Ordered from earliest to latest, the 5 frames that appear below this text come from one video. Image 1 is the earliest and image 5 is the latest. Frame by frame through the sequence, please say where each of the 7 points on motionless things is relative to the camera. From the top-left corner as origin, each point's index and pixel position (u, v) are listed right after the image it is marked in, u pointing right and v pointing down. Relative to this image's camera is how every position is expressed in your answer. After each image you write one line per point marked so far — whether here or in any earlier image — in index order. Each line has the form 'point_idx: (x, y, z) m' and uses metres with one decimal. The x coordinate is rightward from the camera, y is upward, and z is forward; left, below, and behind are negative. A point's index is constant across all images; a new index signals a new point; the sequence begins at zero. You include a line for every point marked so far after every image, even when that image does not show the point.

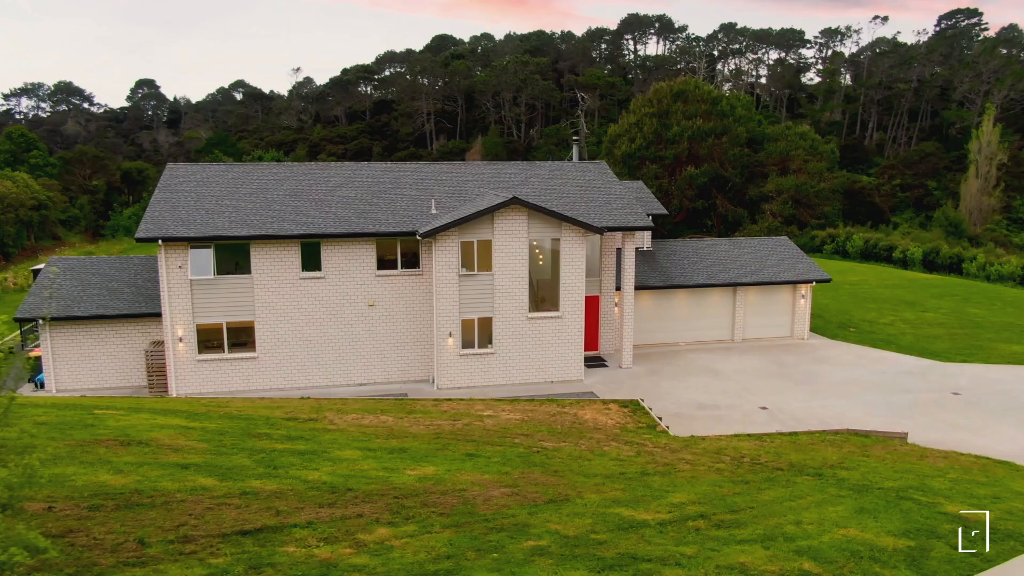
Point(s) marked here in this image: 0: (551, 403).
0: (+0.8, -2.7, +18.3) m
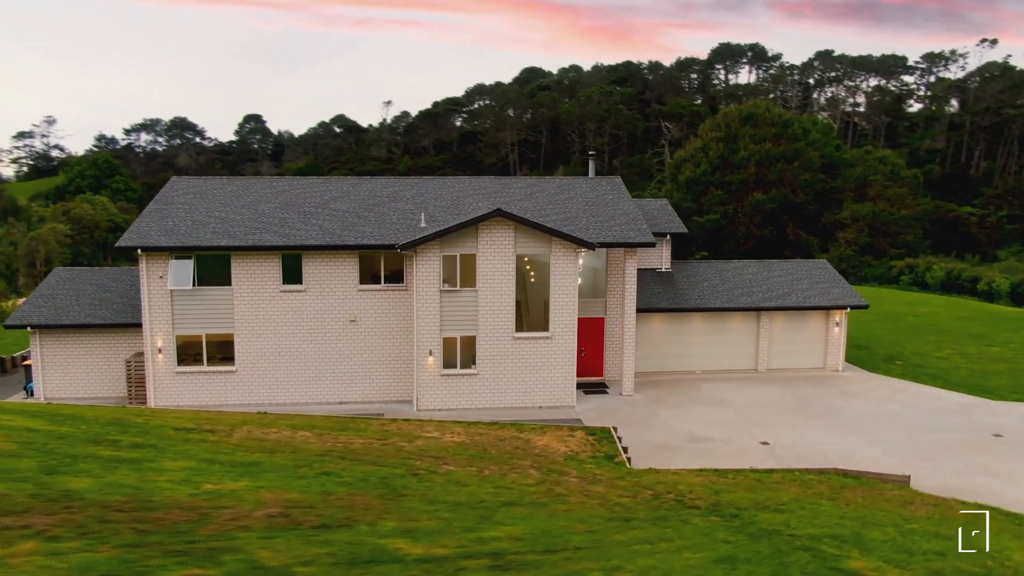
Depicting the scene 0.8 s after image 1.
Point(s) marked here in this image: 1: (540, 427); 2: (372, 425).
0: (-0.1, -3.0, +16.9) m
1: (+0.6, -3.0, +17.3) m
2: (-2.9, -2.8, +16.3) m
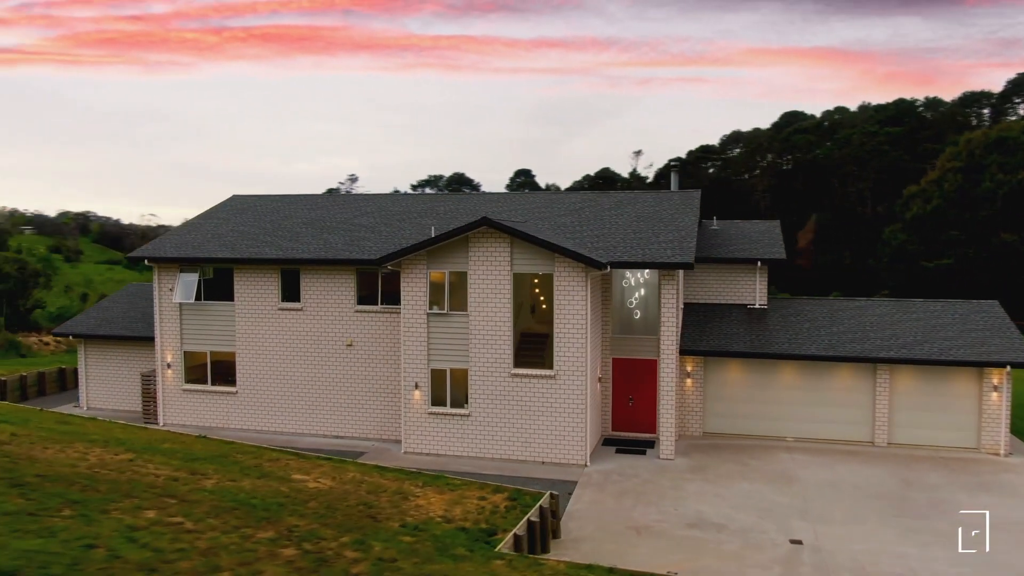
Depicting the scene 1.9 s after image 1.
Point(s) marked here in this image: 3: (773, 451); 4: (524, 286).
0: (-1.7, -3.2, +13.4) m
1: (-0.9, -3.3, +13.6) m
2: (-4.5, -3.0, +13.8) m
3: (+6.0, -3.8, +18.6) m
4: (+0.4, 0.0, +17.6) m
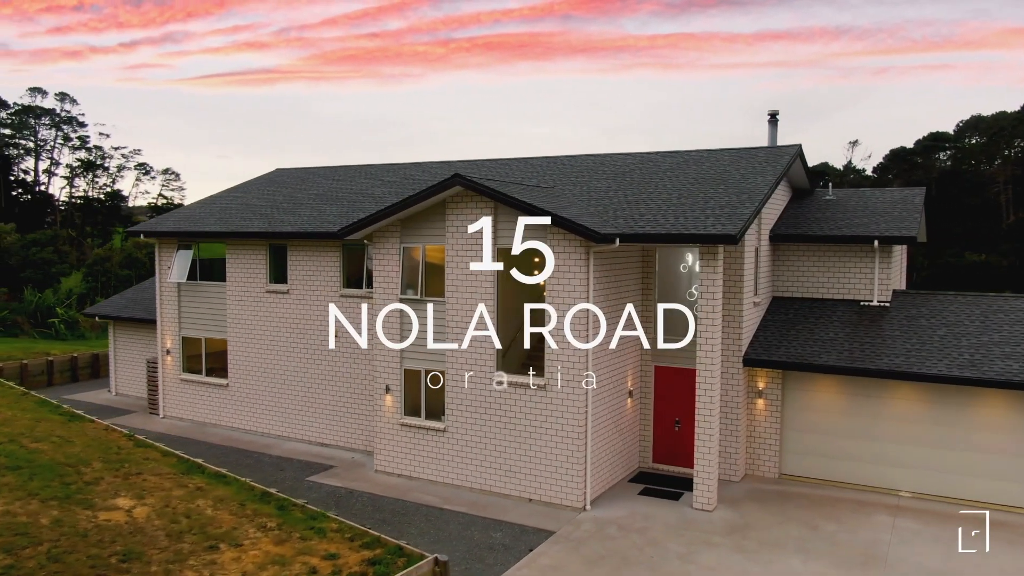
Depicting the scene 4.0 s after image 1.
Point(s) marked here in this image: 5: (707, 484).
0: (-3.0, -2.8, +9.8) m
1: (-2.2, -2.9, +9.8) m
2: (-5.6, -2.5, +10.9) m
3: (+5.7, -3.5, +12.8) m
4: (+0.2, +0.3, +13.4) m
5: (+3.1, -3.1, +12.8) m
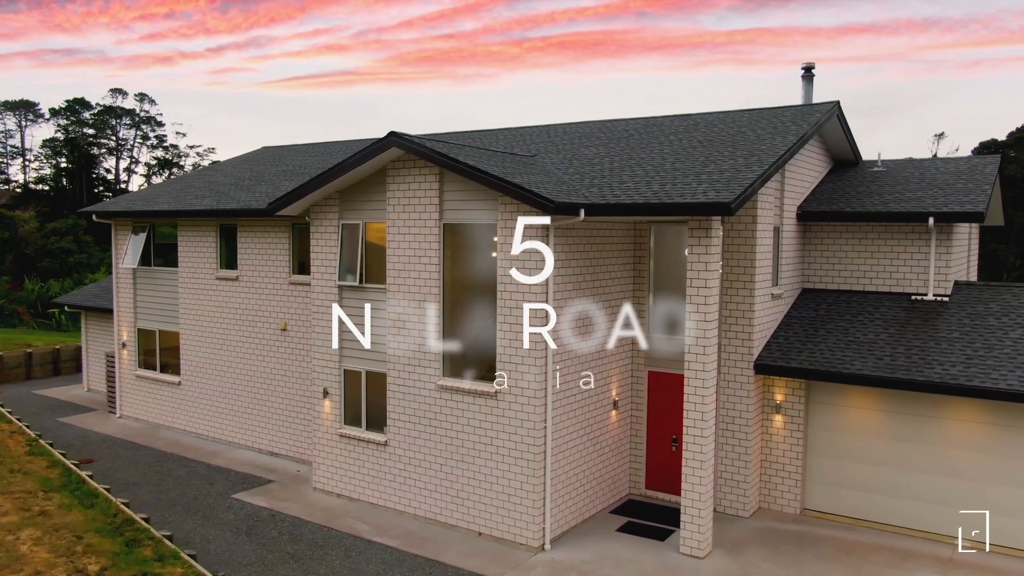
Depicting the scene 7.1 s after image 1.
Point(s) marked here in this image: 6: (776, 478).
0: (-4.0, -2.6, +7.7) m
1: (-3.2, -2.7, +7.6) m
2: (-6.5, -2.2, +9.0) m
3: (+5.0, -3.4, +9.9) m
4: (-0.5, +0.5, +10.9) m
5: (+2.3, -2.9, +10.0) m
6: (+3.9, -2.8, +11.7) m
